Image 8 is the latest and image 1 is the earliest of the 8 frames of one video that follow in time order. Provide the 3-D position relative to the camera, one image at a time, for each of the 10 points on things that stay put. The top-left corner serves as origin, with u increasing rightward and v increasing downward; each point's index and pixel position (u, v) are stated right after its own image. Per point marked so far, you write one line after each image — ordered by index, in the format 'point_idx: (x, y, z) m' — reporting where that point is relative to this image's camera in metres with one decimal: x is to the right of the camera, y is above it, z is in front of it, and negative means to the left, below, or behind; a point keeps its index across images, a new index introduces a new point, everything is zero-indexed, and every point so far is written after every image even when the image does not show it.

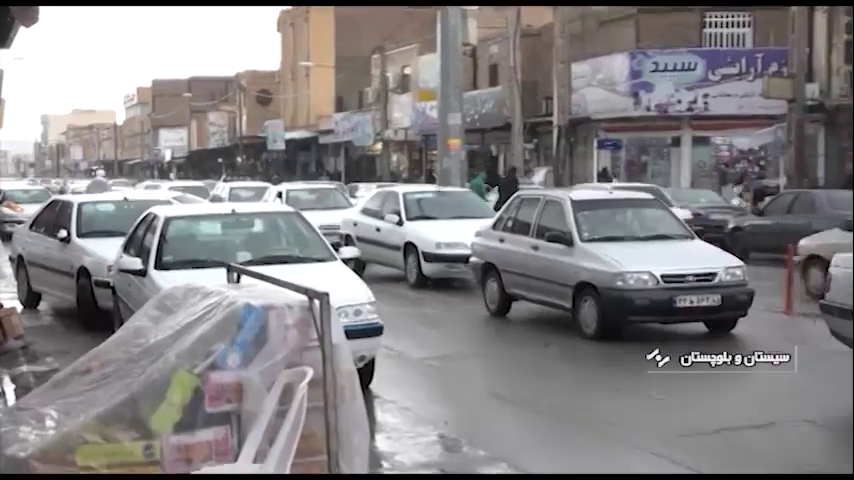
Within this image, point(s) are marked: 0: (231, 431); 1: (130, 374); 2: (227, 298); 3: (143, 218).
0: (-1.2, -1.1, +4.5) m
1: (-1.9, -0.8, +4.8) m
2: (-1.3, -0.3, +4.7) m
3: (-3.5, +0.4, +8.9) m
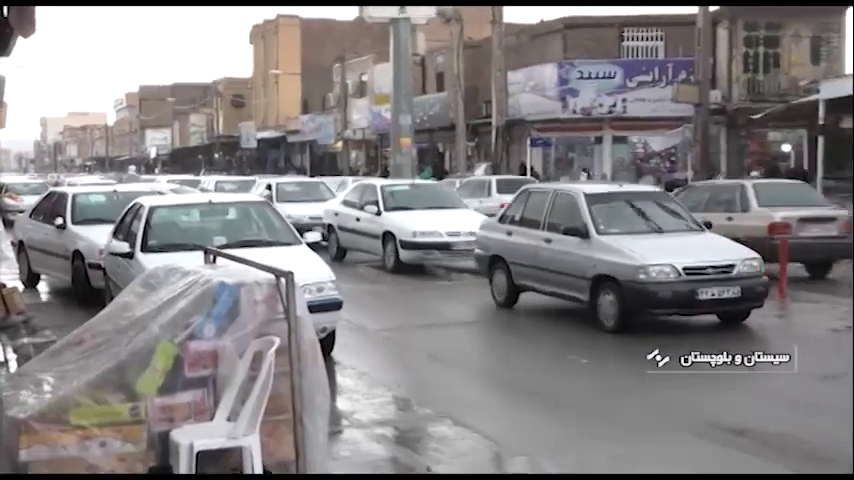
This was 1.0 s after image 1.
0: (-1.6, -1.1, +5.2) m
1: (-2.3, -0.7, +5.4) m
2: (-1.7, -0.2, +5.3) m
3: (-3.7, +0.6, +9.5) m
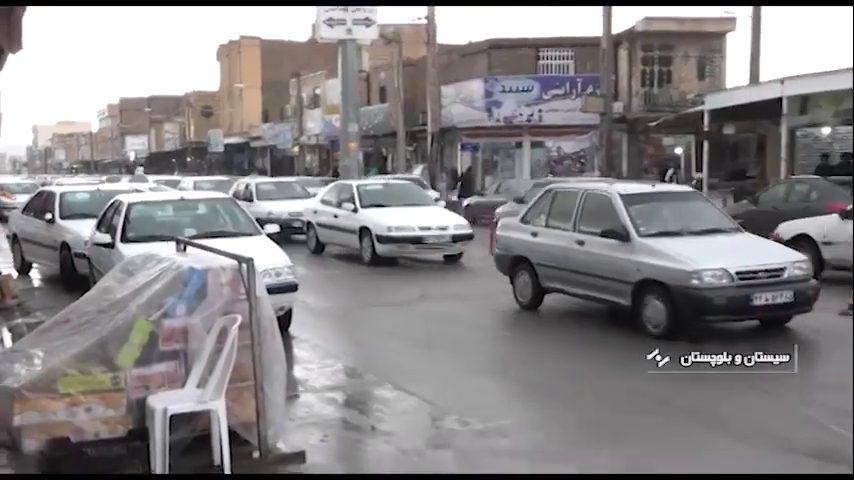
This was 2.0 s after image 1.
0: (-2.0, -1.0, +5.9) m
1: (-2.8, -0.7, +6.2) m
2: (-2.1, -0.2, +6.1) m
3: (-4.3, +0.6, +10.3) m
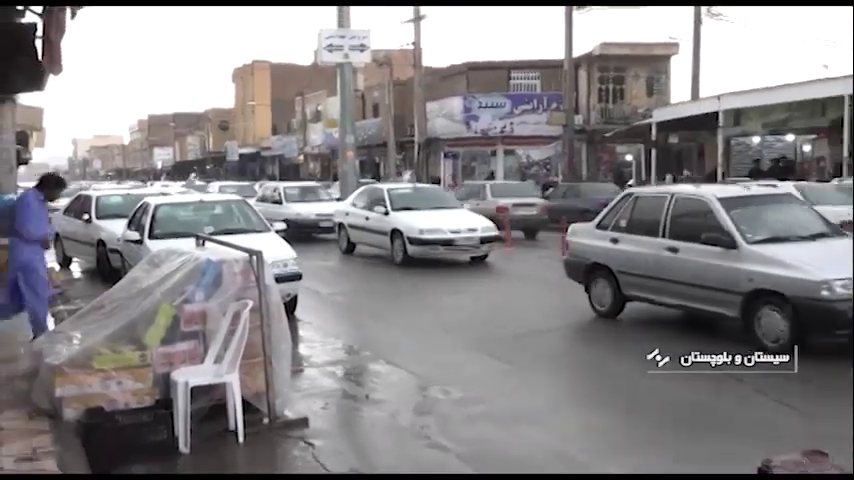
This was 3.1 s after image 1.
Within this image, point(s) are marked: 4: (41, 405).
0: (-2.1, -1.0, +6.8) m
1: (-2.9, -0.6, +7.1) m
2: (-2.2, -0.1, +7.0) m
3: (-4.4, +0.6, +11.3) m
4: (-3.7, -1.6, +7.0) m
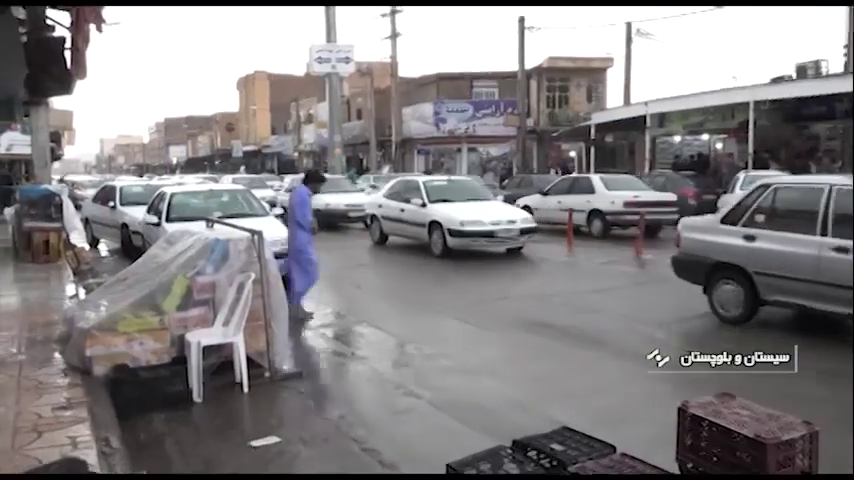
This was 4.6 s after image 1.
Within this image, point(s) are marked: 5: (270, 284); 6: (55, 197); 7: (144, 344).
0: (-2.4, -0.8, +8.1) m
1: (-3.2, -0.4, +8.3) m
2: (-2.5, 0.0, +8.3) m
3: (-4.7, +0.7, +12.5) m
4: (-4.0, -1.4, +8.3) m
5: (-1.8, -0.5, +8.2) m
6: (-8.6, +1.0, +17.0) m
7: (-3.1, -1.1, +8.0) m
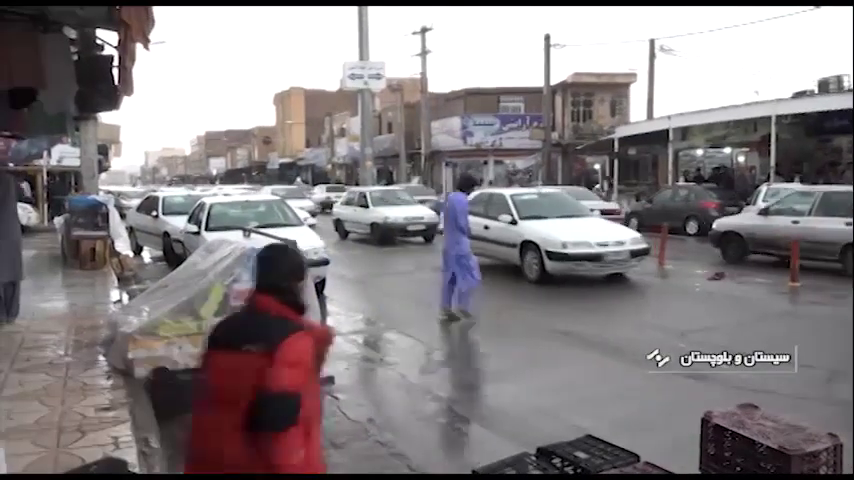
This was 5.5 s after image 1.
0: (-2.1, -0.9, +8.4) m
1: (-2.8, -0.5, +8.7) m
2: (-2.2, -0.1, +8.7) m
3: (-4.1, +0.6, +13.0) m
4: (-3.7, -1.5, +8.7) m
5: (-1.4, -0.6, +8.5) m
6: (-7.9, +0.8, +17.6) m
7: (-2.8, -1.2, +8.3) m
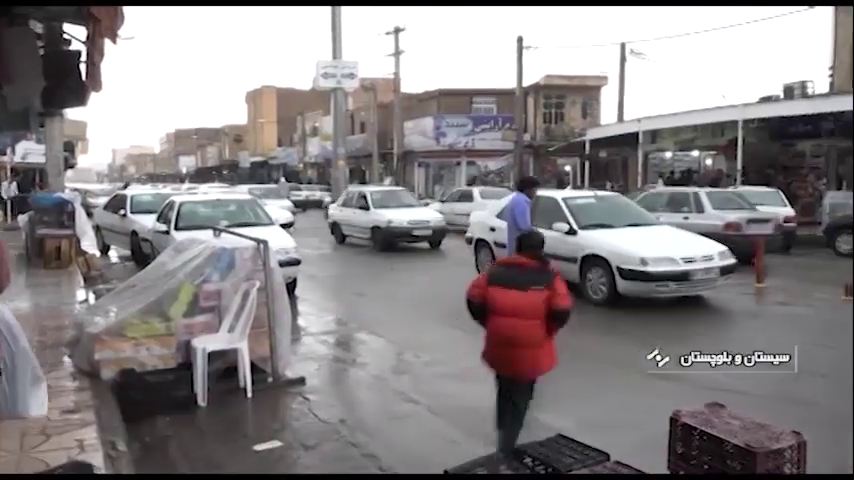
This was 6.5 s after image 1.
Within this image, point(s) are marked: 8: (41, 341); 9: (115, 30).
0: (-2.4, -0.9, +8.4) m
1: (-3.2, -0.5, +8.6) m
2: (-2.5, -0.1, +8.6) m
3: (-4.6, +0.6, +12.8) m
4: (-4.0, -1.5, +8.5) m
5: (-1.8, -0.6, +8.5) m
6: (-8.6, +0.8, +17.3) m
7: (-3.1, -1.2, +8.2) m
8: (-5.1, -1.3, +9.6) m
9: (-3.1, +2.1, +7.4) m
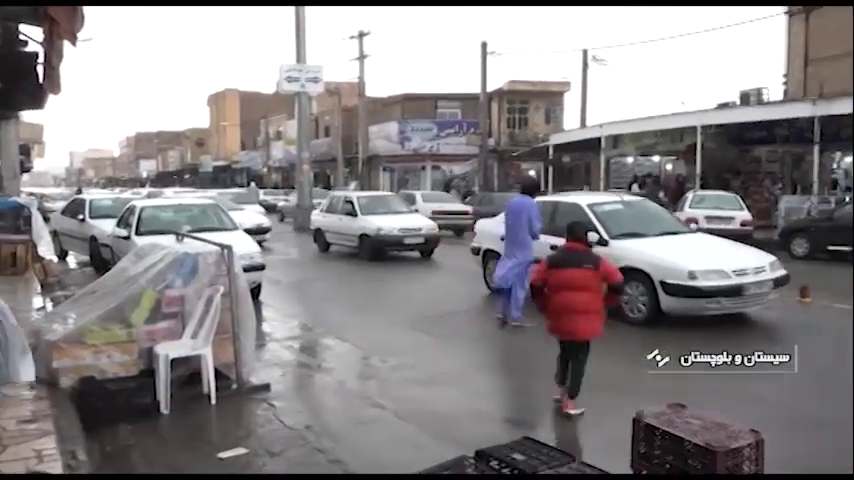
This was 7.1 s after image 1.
0: (-2.8, -0.9, +8.2) m
1: (-3.6, -0.6, +8.5) m
2: (-2.9, -0.1, +8.4) m
3: (-5.3, +0.5, +12.6) m
4: (-4.4, -1.5, +8.3) m
5: (-2.2, -0.6, +8.4) m
6: (-9.4, +0.8, +16.8) m
7: (-3.5, -1.3, +8.1) m
8: (-5.6, -1.4, +9.4) m
9: (-3.5, +2.1, +7.2) m
